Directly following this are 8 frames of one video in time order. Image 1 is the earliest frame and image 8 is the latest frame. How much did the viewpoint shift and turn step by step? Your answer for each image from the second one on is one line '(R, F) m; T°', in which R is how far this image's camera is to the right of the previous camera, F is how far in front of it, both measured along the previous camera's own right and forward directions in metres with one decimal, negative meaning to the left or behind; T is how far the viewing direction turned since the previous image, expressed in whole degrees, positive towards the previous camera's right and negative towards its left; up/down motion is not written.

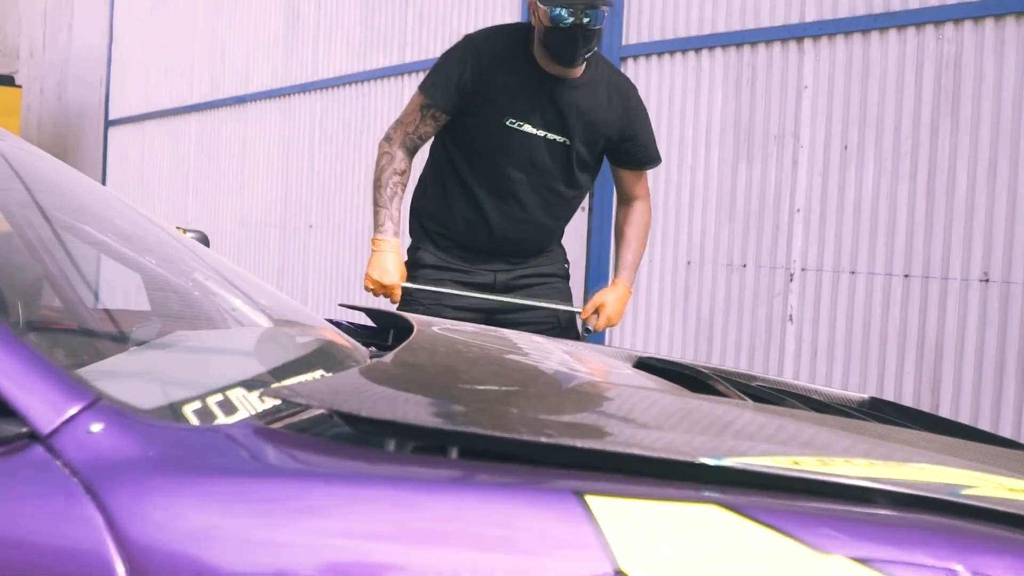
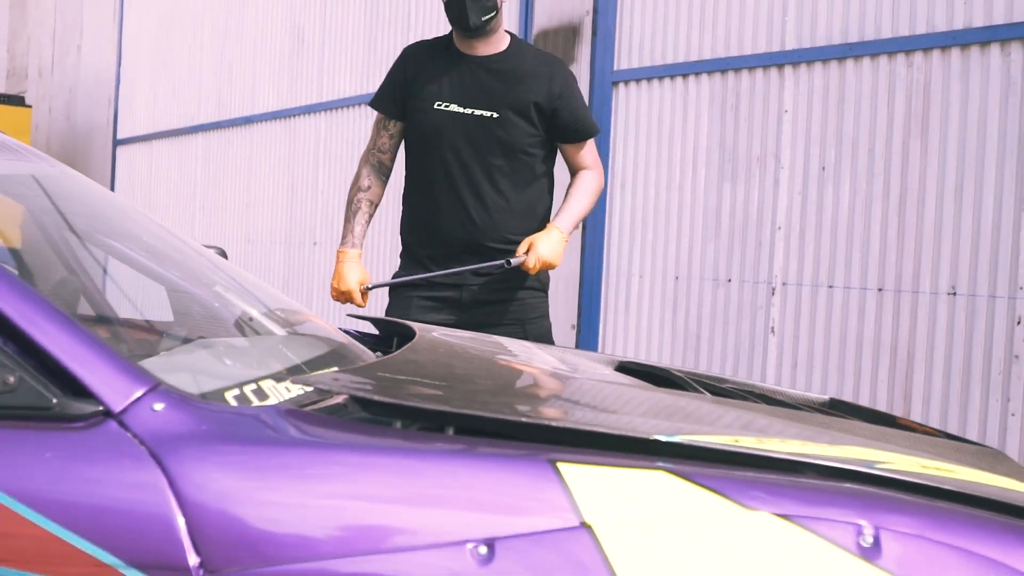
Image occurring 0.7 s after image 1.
(0.0, -0.2) m; 0°
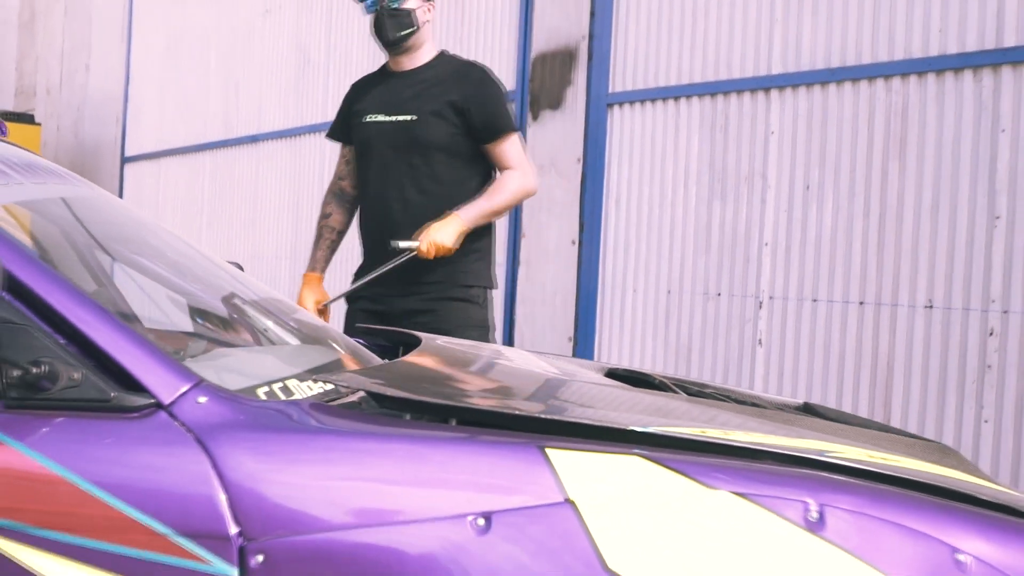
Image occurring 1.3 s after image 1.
(0.0, -0.2) m; 0°
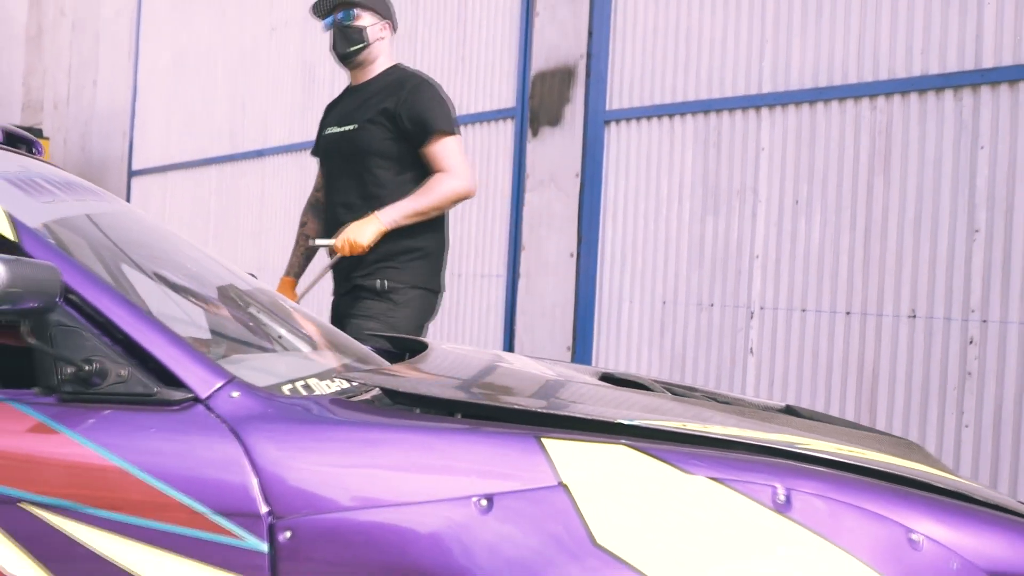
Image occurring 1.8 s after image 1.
(0.0, -0.2) m; 0°
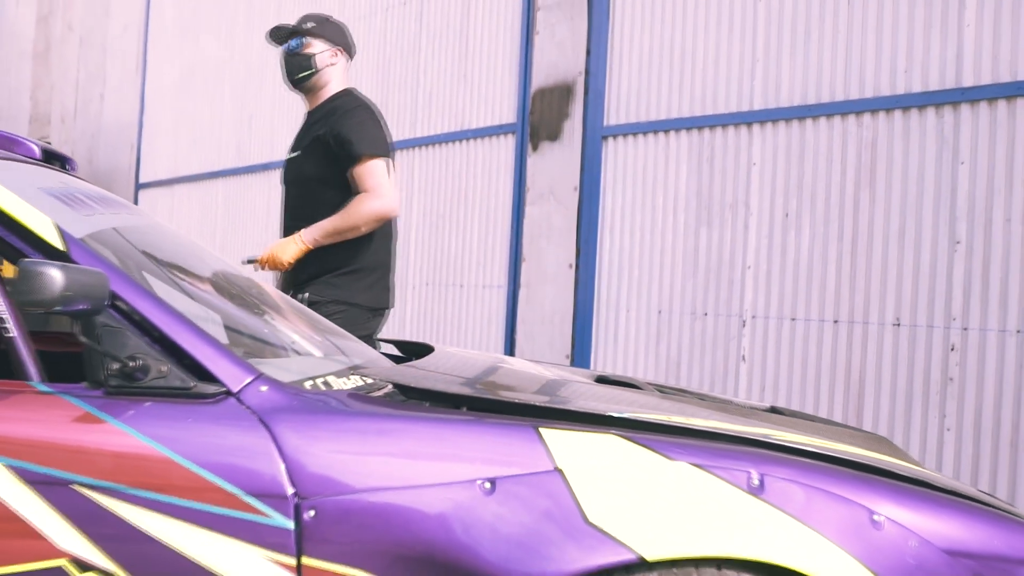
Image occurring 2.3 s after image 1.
(0.0, -0.2) m; 0°
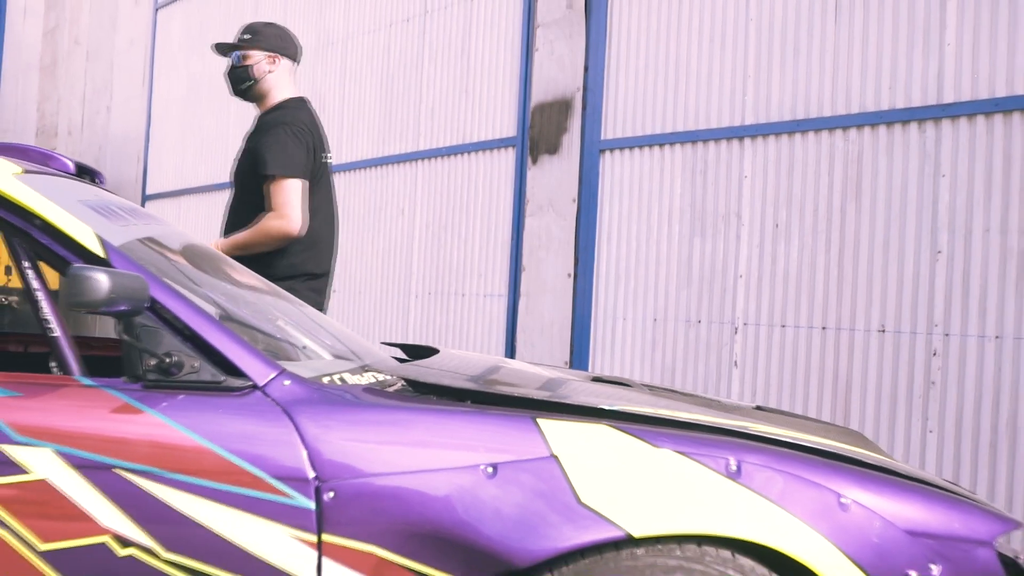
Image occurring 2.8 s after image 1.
(0.0, -0.2) m; 0°
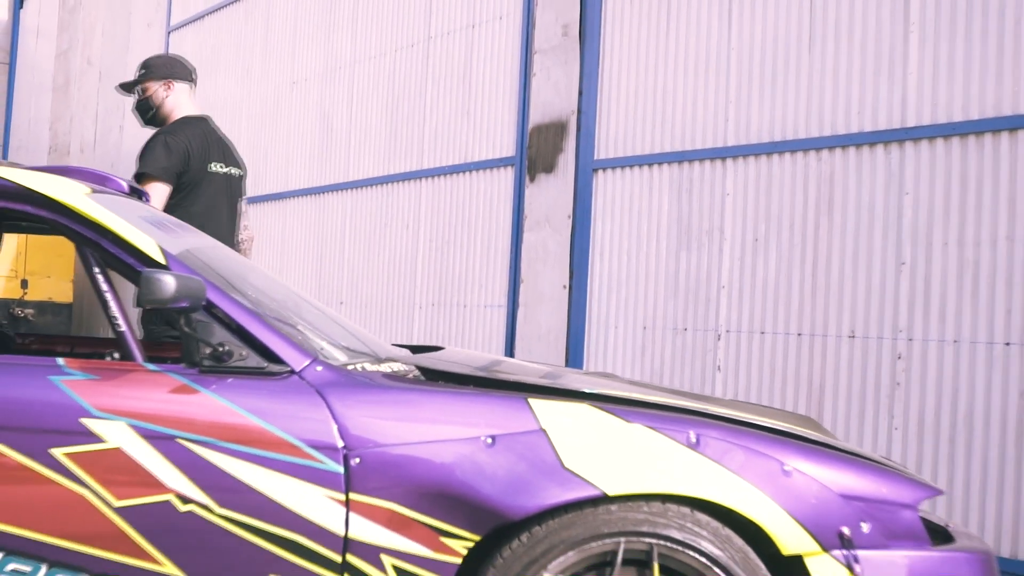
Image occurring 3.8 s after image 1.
(0.0, -0.4) m; 0°
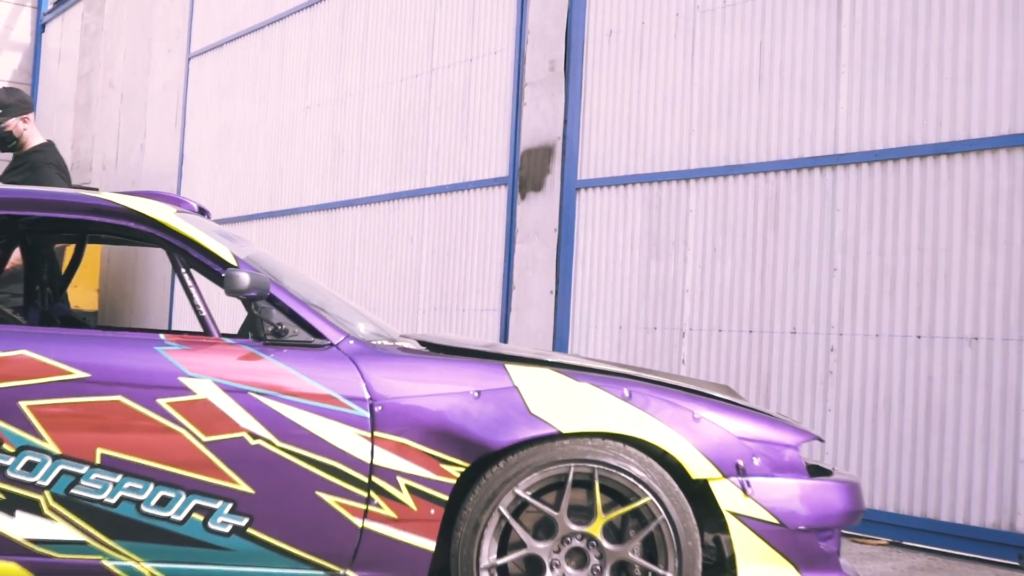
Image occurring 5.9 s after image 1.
(+0.1, -0.8) m; 0°
